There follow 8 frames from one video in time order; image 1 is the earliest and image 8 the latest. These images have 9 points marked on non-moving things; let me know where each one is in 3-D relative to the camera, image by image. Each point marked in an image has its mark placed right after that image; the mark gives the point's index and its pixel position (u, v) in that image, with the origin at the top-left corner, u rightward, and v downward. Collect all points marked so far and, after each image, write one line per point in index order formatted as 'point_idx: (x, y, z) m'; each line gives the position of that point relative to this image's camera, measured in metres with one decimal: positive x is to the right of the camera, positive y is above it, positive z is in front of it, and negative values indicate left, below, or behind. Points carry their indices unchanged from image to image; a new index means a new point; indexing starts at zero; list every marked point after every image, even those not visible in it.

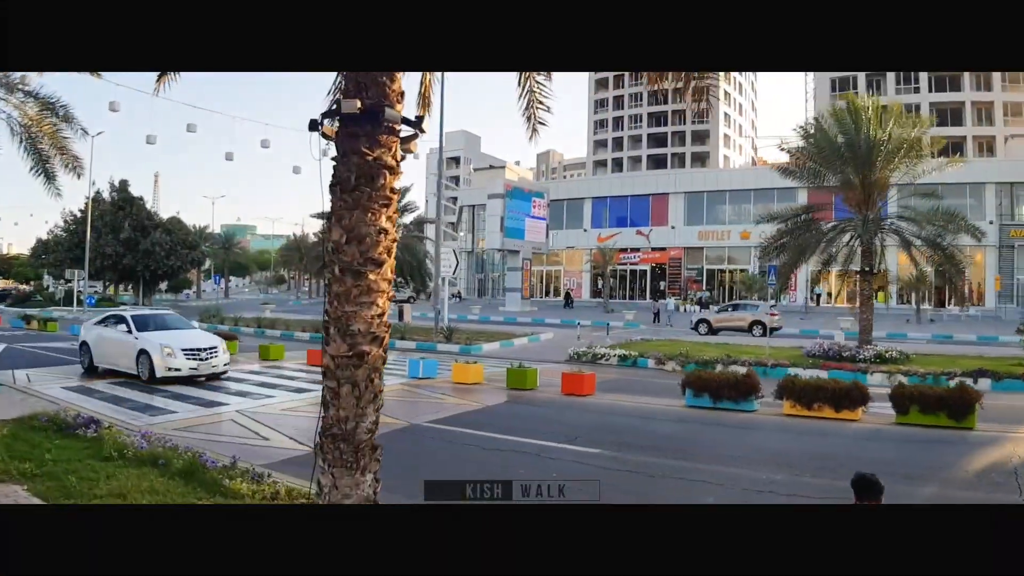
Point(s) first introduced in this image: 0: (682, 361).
0: (+5.2, -2.2, +19.7) m
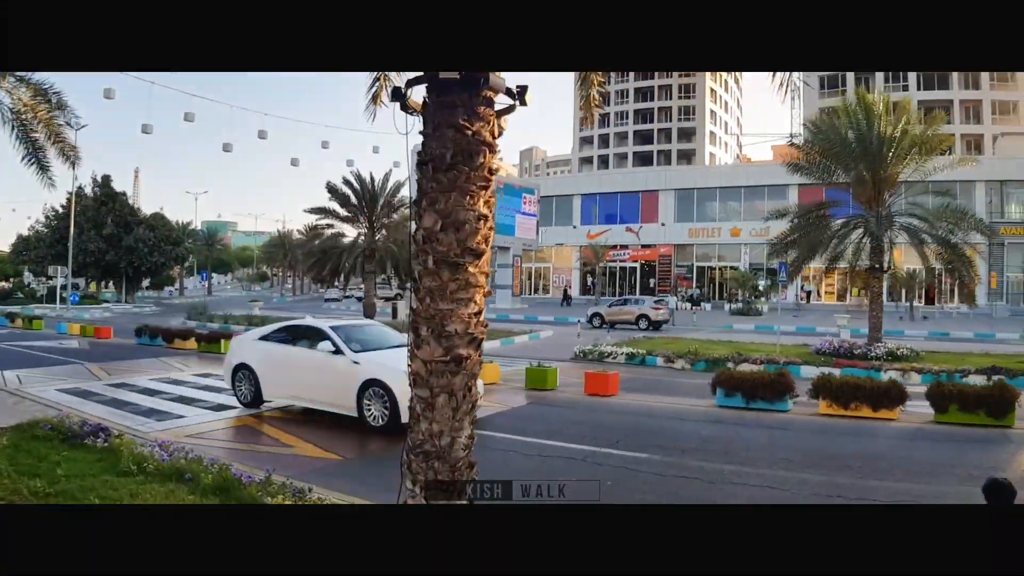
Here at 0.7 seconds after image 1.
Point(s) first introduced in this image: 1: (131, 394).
0: (+5.4, -2.1, +19.3) m
1: (-6.1, -1.7, +10.4) m
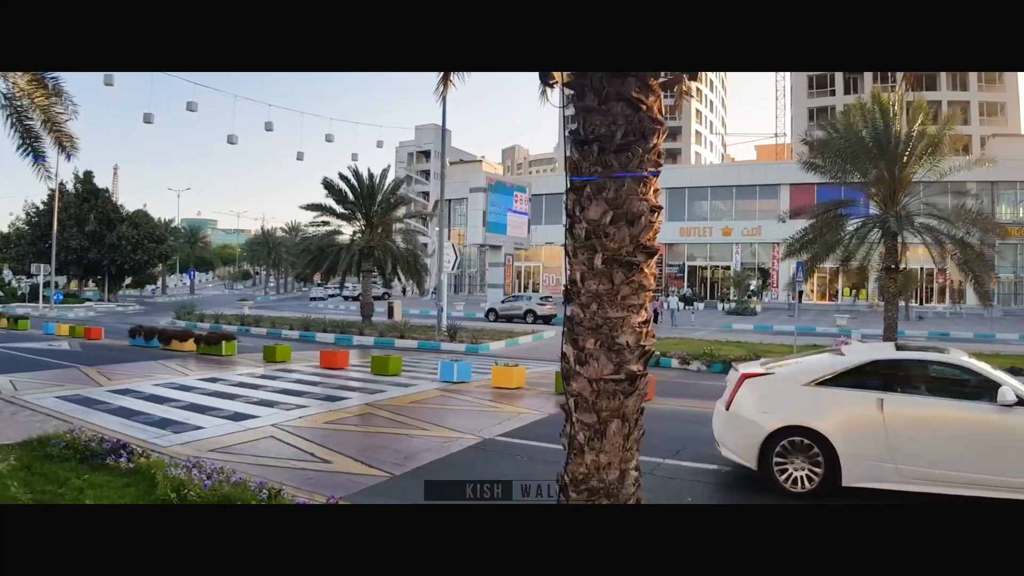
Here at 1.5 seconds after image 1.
0: (+5.7, -2.1, +18.9) m
1: (-5.5, -1.7, +9.7) m
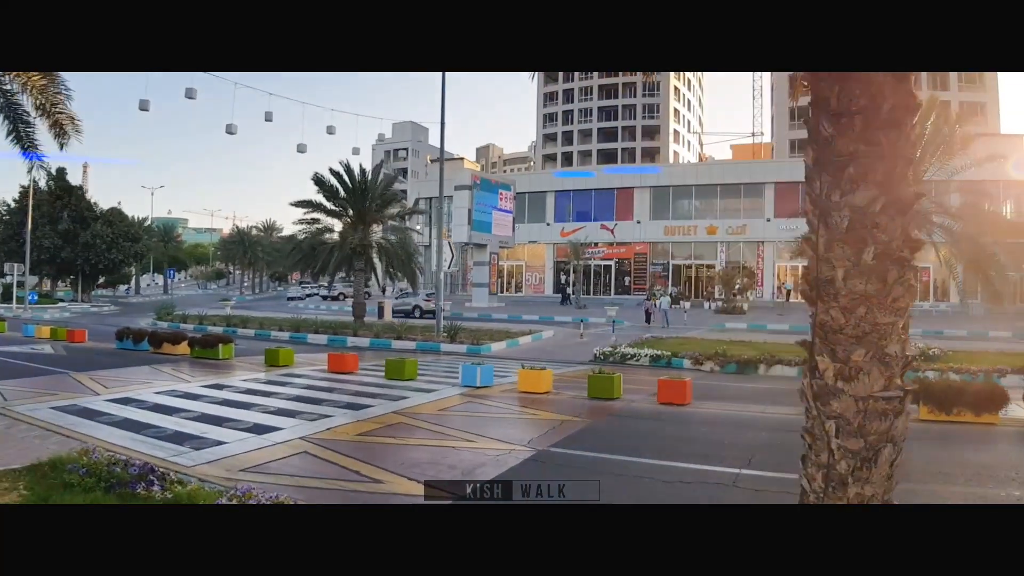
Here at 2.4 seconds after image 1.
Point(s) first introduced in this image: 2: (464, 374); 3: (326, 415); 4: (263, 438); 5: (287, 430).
0: (+6.0, -2.1, +18.4) m
1: (-5.0, -1.7, +8.8) m
2: (-0.9, -1.6, +12.0) m
3: (-2.5, -1.8, +8.9) m
4: (-2.9, -1.8, +7.6) m
5: (-2.8, -1.8, +8.0) m
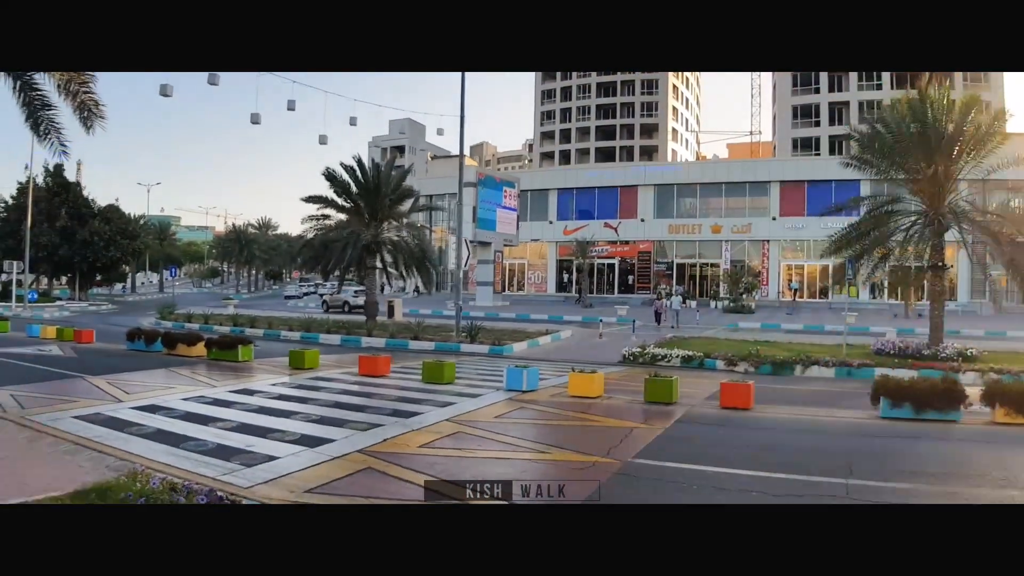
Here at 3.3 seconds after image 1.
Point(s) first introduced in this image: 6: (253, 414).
0: (+6.7, -2.1, +17.7) m
1: (-4.1, -1.7, +8.1) m
2: (0.0, -1.6, +11.3) m
3: (-1.7, -1.7, +8.2) m
4: (-2.1, -1.7, +6.9) m
5: (-1.9, -1.7, +7.3) m
6: (-3.5, -1.7, +8.8) m
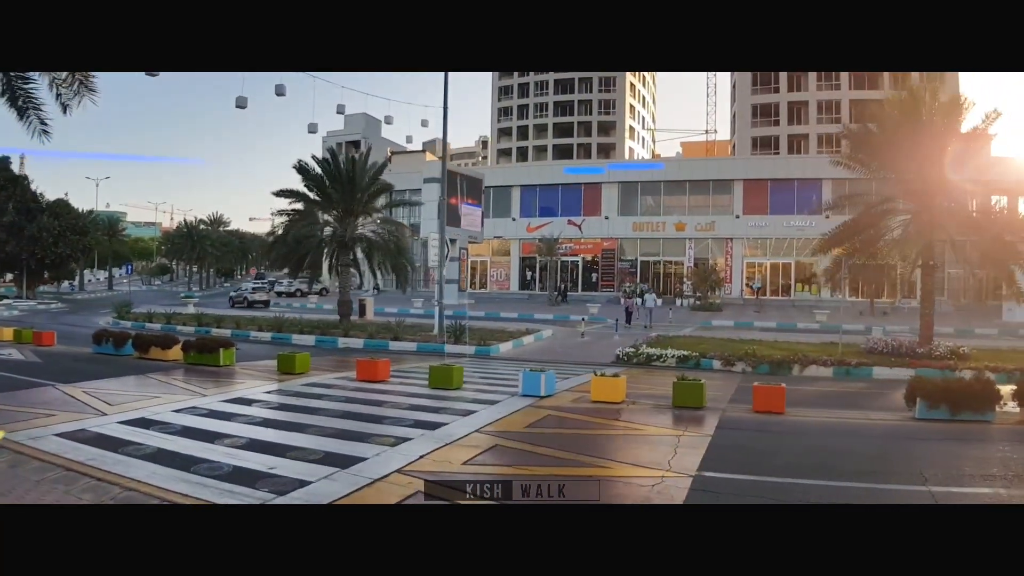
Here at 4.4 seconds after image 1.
0: (+6.6, -2.0, +17.4) m
1: (-3.7, -1.7, +7.2) m
2: (+0.2, -1.5, +10.6) m
3: (-1.2, -1.7, +7.4) m
4: (-1.5, -1.7, +6.1) m
5: (-1.4, -1.7, +6.5) m
6: (-3.1, -1.7, +7.9) m
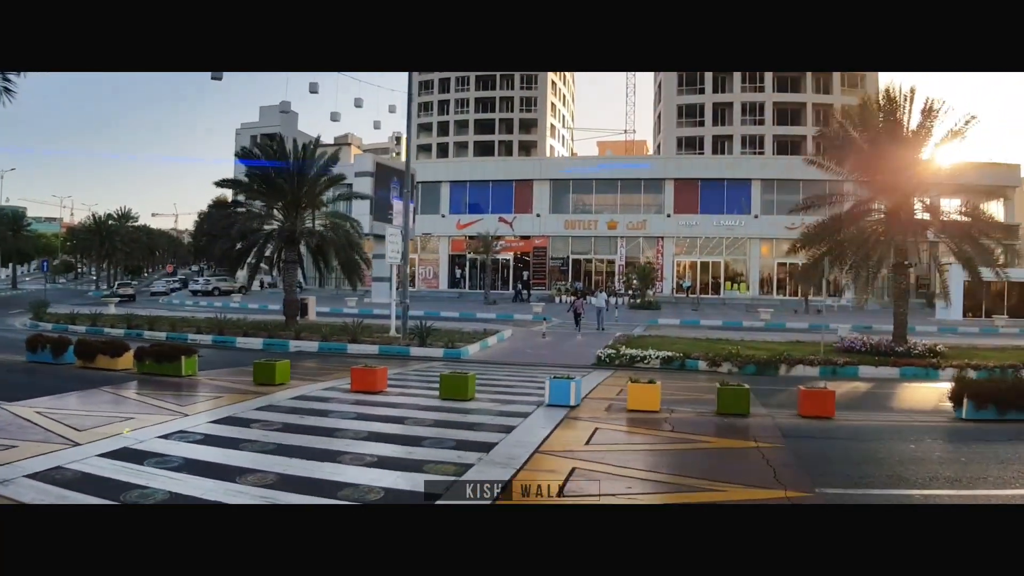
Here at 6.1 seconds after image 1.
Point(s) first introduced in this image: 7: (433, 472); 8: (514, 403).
0: (+6.1, -2.0, +17.2) m
1: (-2.8, -1.7, +5.7) m
2: (+0.6, -1.5, +9.6) m
3: (-0.4, -1.7, +6.3) m
4: (-0.6, -1.7, +4.9) m
5: (-0.5, -1.7, +5.3) m
6: (-2.3, -1.7, +6.5) m
7: (-0.6, -1.7, +6.0) m
8: (+0.1, -1.7, +9.8) m
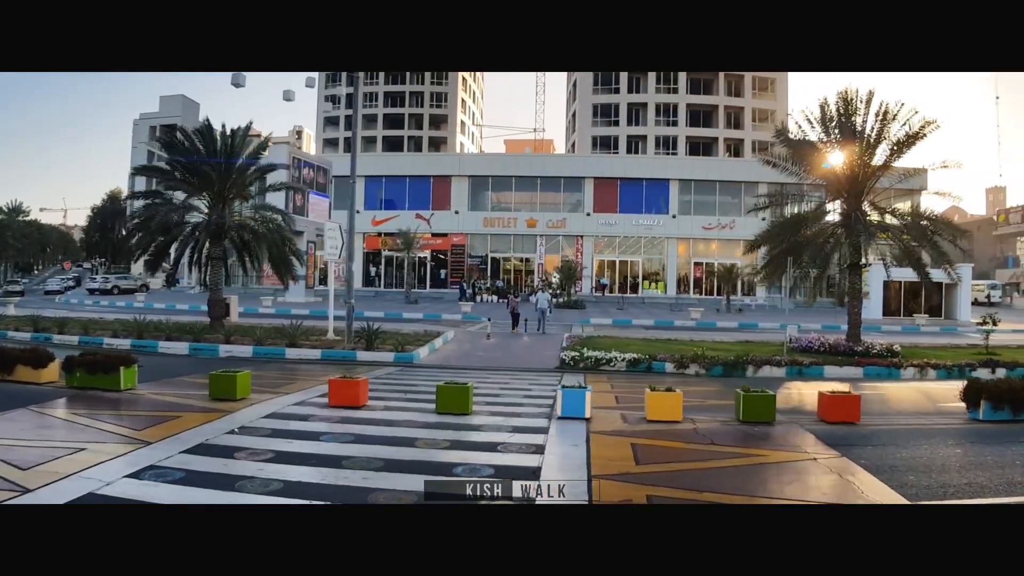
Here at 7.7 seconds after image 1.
0: (+5.2, -2.0, +17.0) m
1: (-2.1, -1.7, +4.4) m
2: (+0.8, -1.6, +8.8) m
3: (+0.2, -1.8, +5.3) m
4: (+0.2, -1.8, +3.9) m
5: (+0.2, -1.8, +4.3) m
6: (-1.7, -1.7, +5.3) m
7: (+0.1, -1.8, +5.0) m
8: (+0.2, -1.7, +8.9) m
